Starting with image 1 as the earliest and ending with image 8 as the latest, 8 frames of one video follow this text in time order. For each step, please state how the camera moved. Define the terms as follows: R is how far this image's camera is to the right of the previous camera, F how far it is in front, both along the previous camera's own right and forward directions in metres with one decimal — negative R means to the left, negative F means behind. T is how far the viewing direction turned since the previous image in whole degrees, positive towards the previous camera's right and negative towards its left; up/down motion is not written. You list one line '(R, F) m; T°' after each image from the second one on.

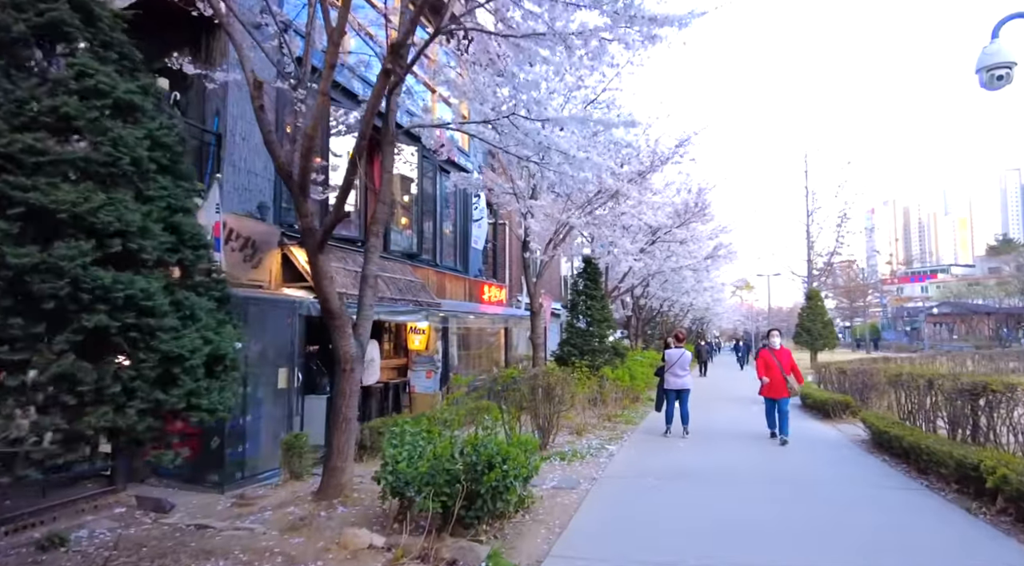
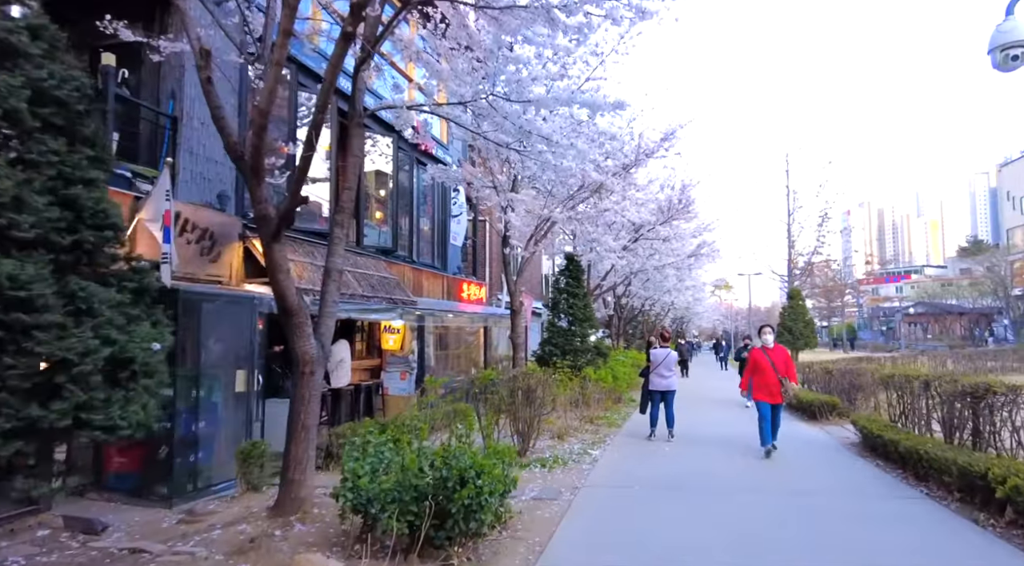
(0.0, +0.5) m; +2°
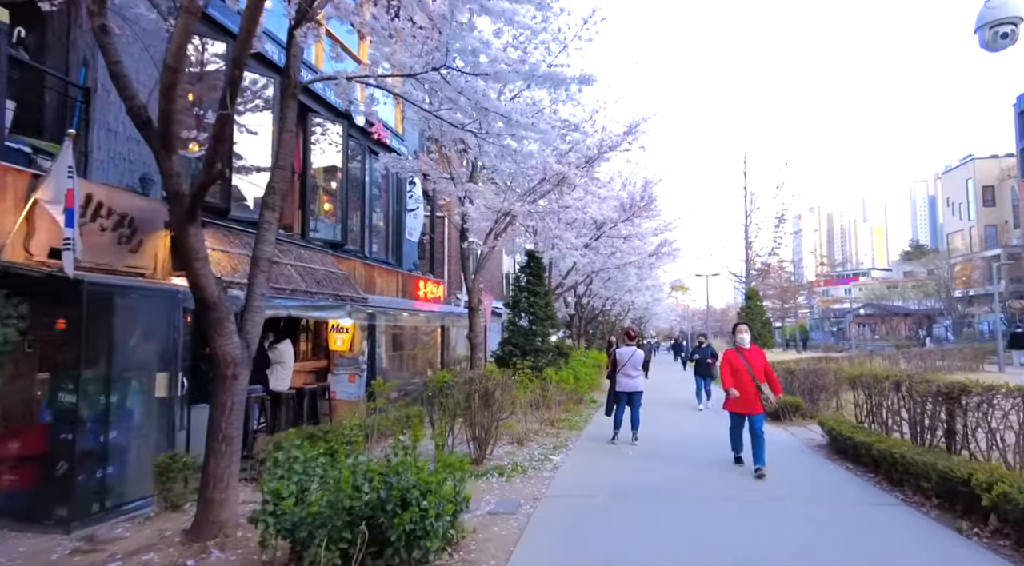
(+0.1, +0.6) m; +4°
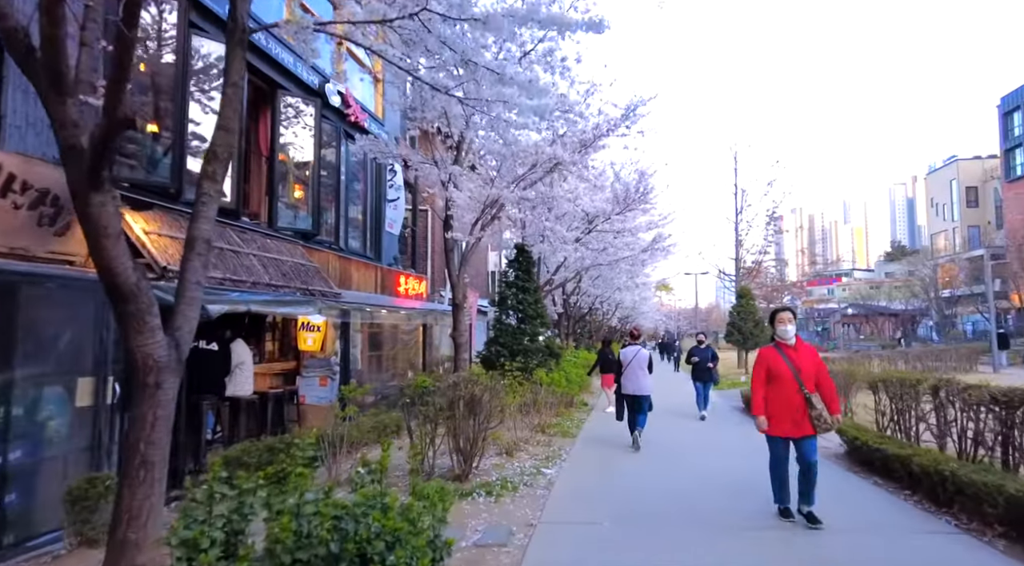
(-0.1, +0.9) m; +1°
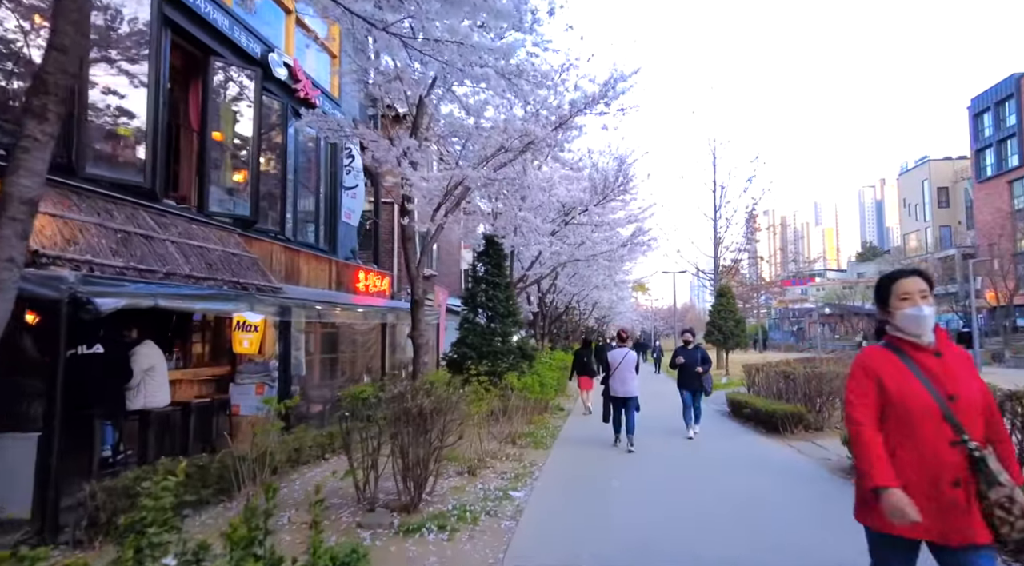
(+0.2, +1.1) m; +2°
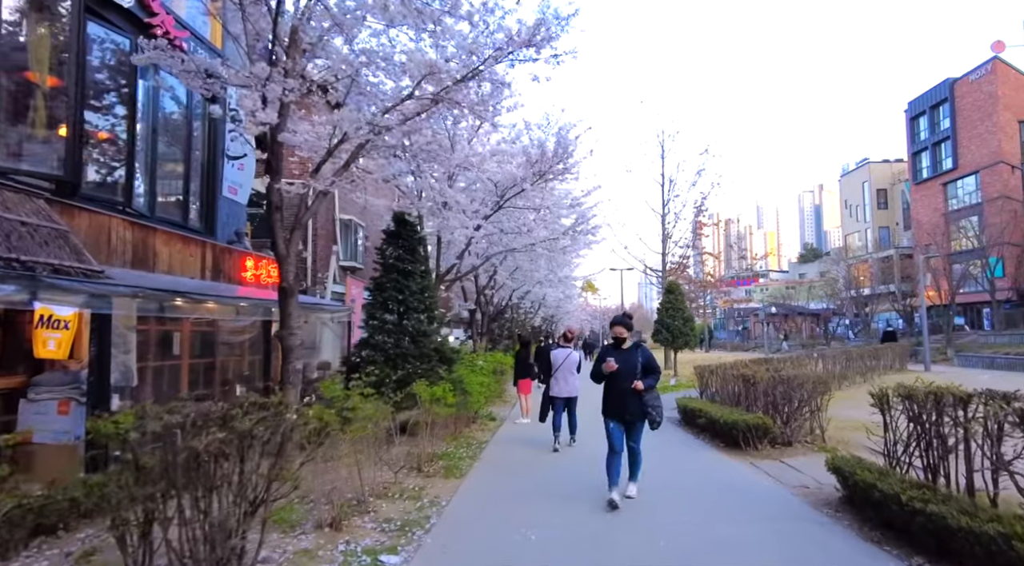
(+0.6, +1.9) m; +5°
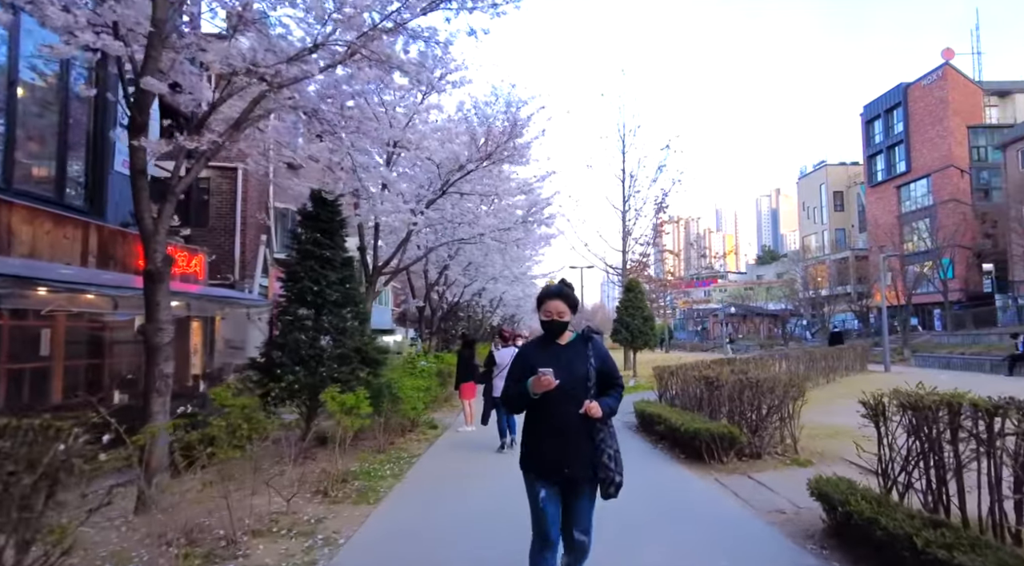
(+0.4, +1.2) m; +3°
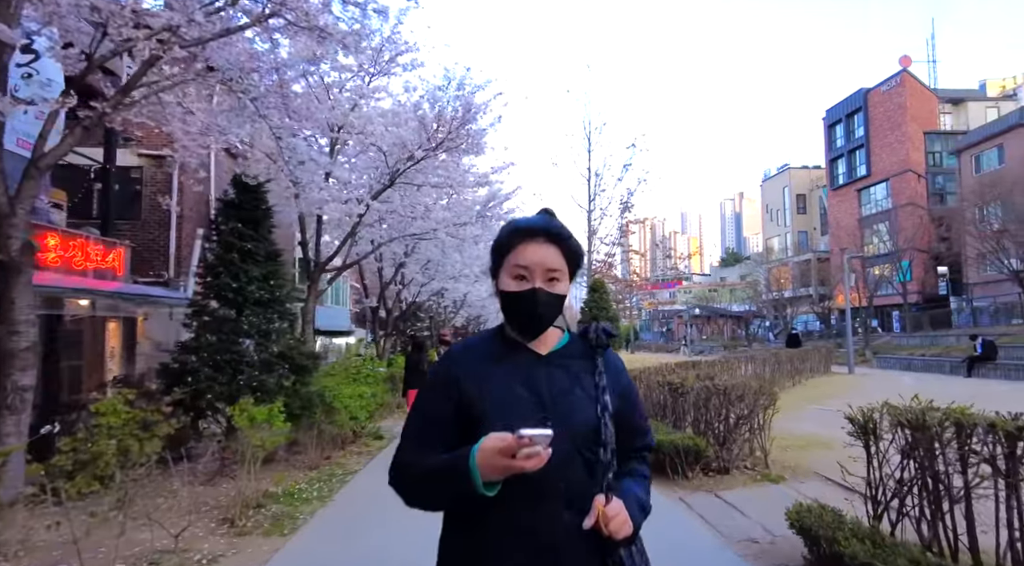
(+0.3, +0.8) m; +3°
